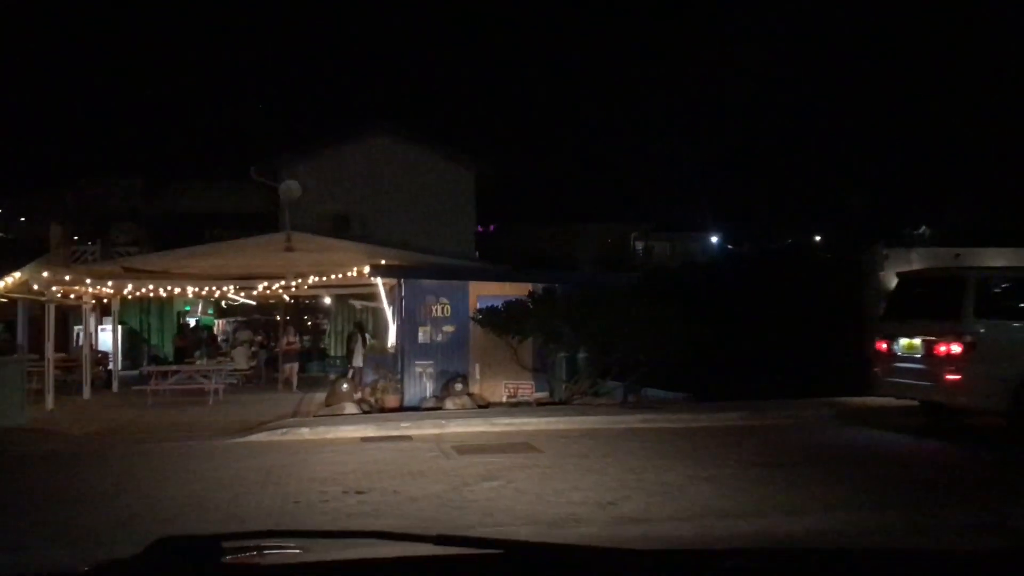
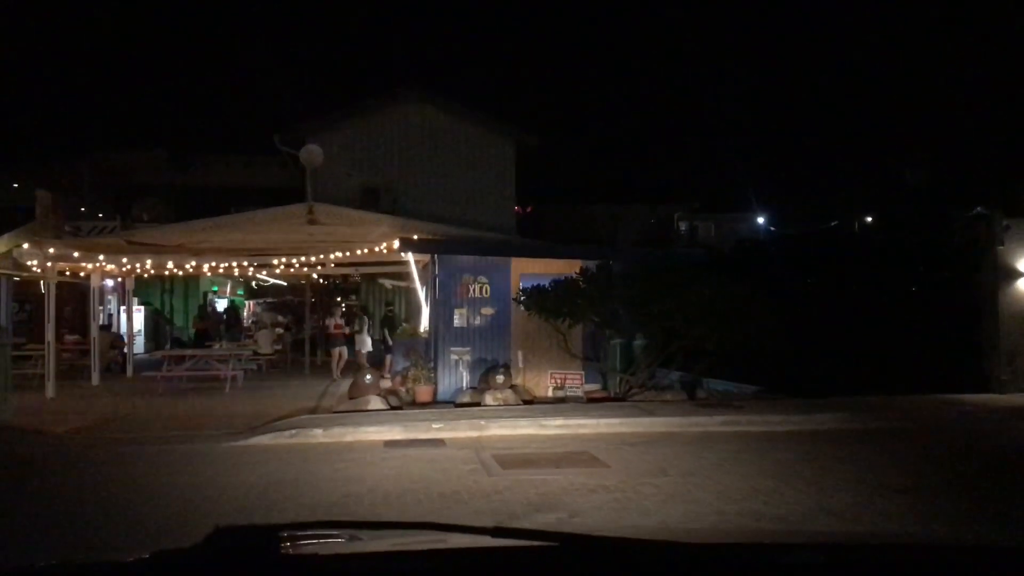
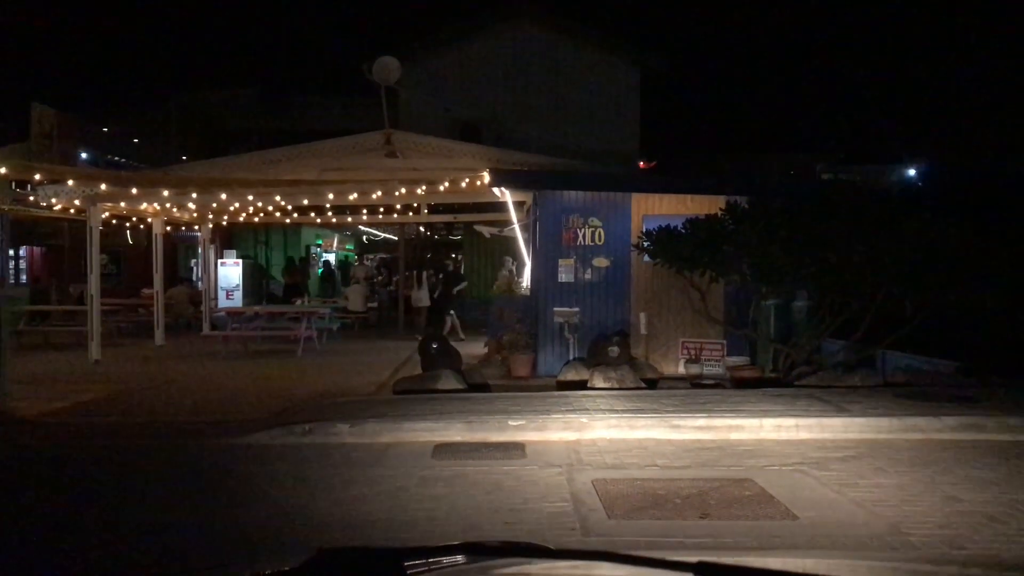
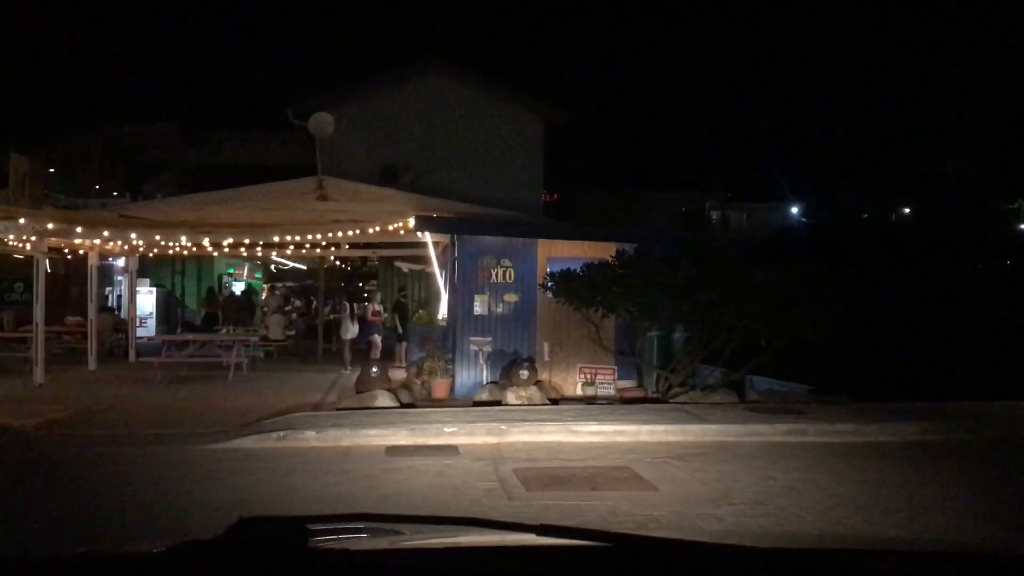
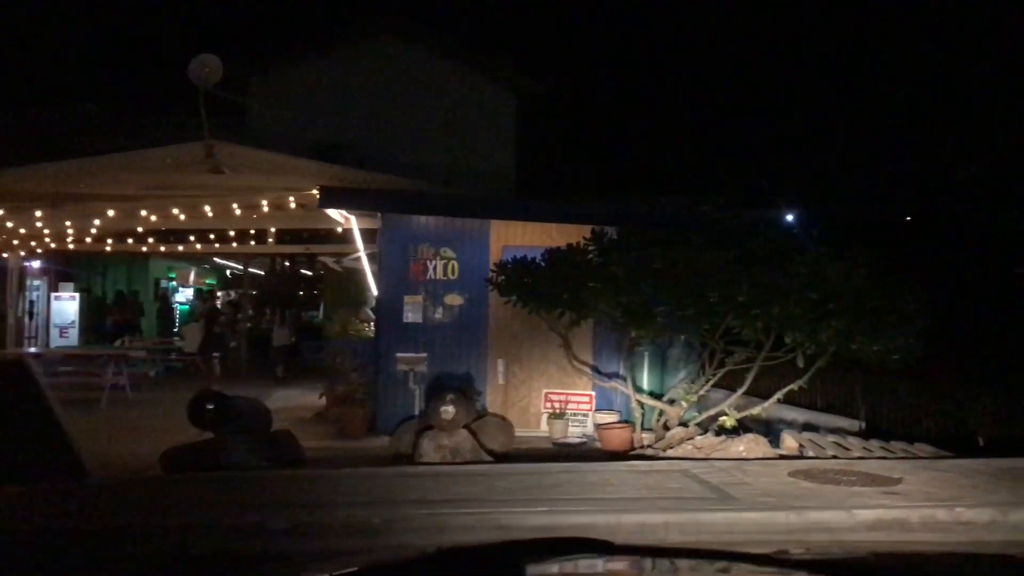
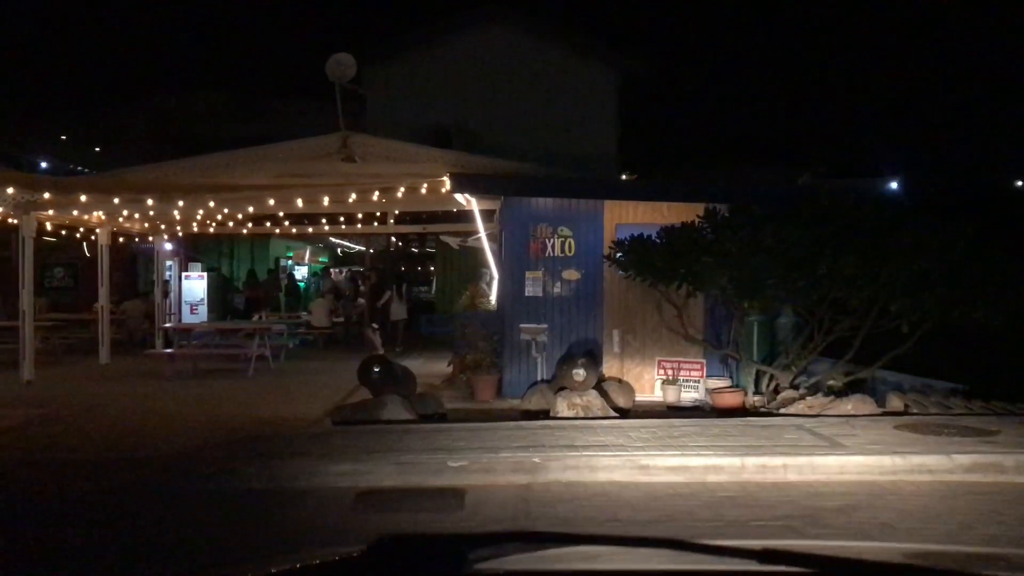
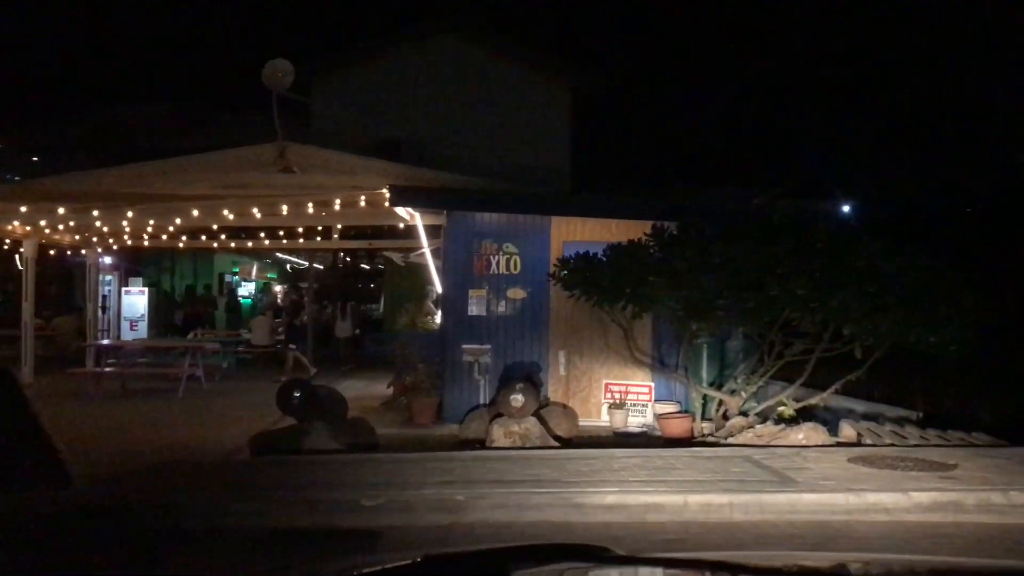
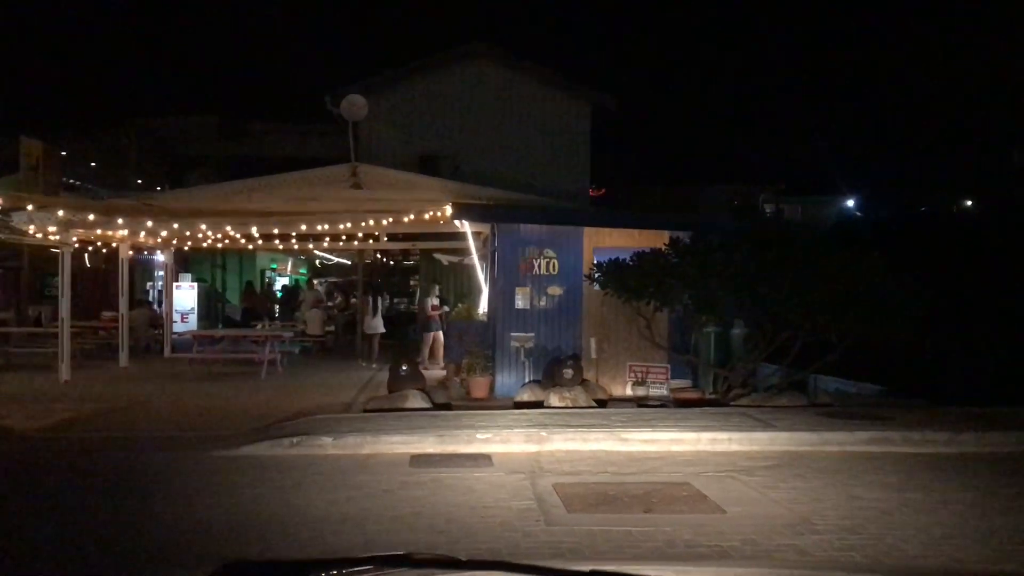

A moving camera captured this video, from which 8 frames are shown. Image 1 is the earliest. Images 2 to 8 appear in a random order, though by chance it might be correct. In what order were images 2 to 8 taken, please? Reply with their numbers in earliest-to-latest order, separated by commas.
2, 4, 8, 3, 6, 7, 5
